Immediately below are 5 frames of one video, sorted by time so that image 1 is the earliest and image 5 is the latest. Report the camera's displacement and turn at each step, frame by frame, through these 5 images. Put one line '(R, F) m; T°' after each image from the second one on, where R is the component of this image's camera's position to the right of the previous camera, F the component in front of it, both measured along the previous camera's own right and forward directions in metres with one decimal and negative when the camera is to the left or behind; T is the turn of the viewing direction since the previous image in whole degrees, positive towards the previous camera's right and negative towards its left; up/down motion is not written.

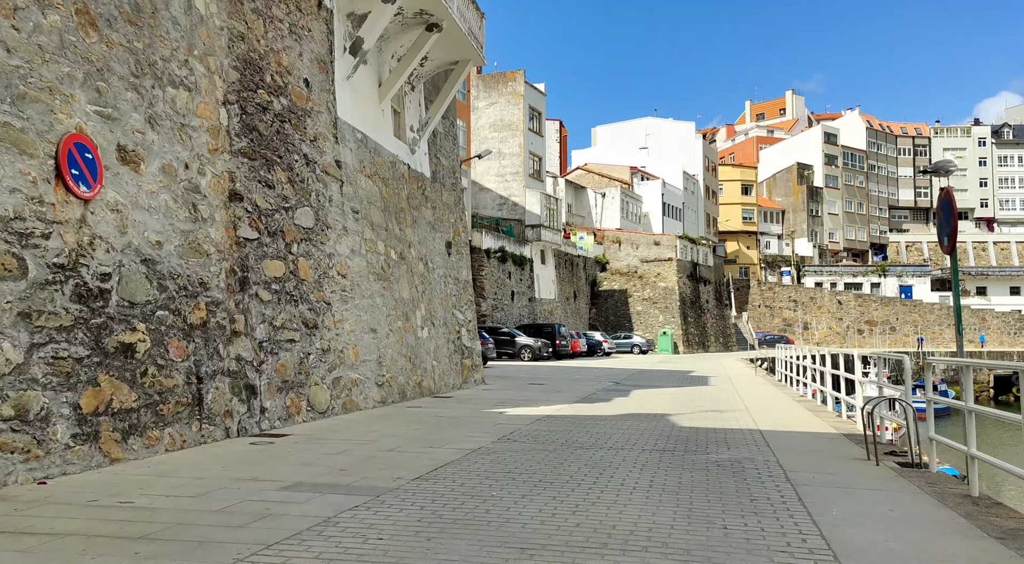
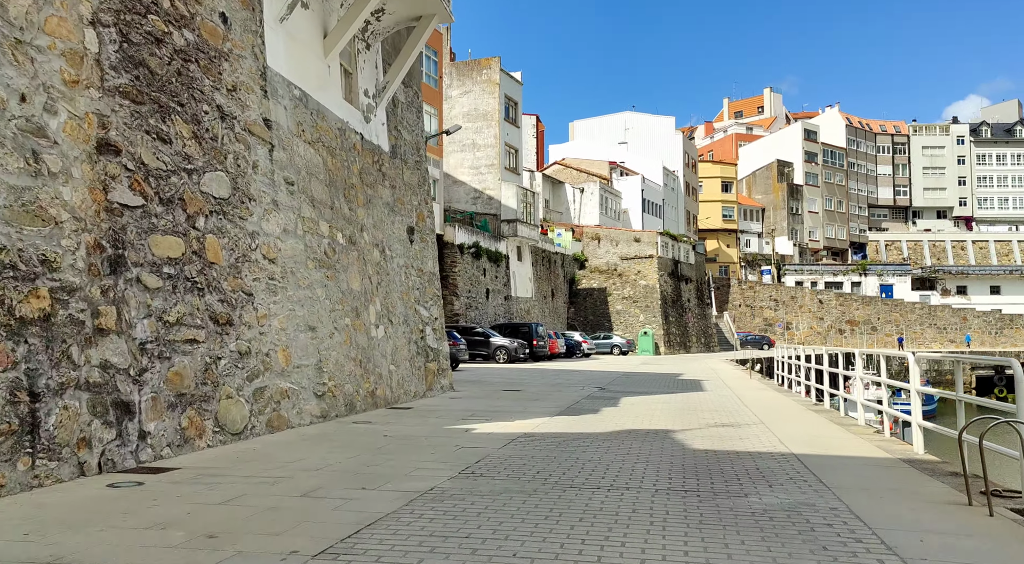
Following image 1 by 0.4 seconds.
(+0.1, +2.4) m; +1°
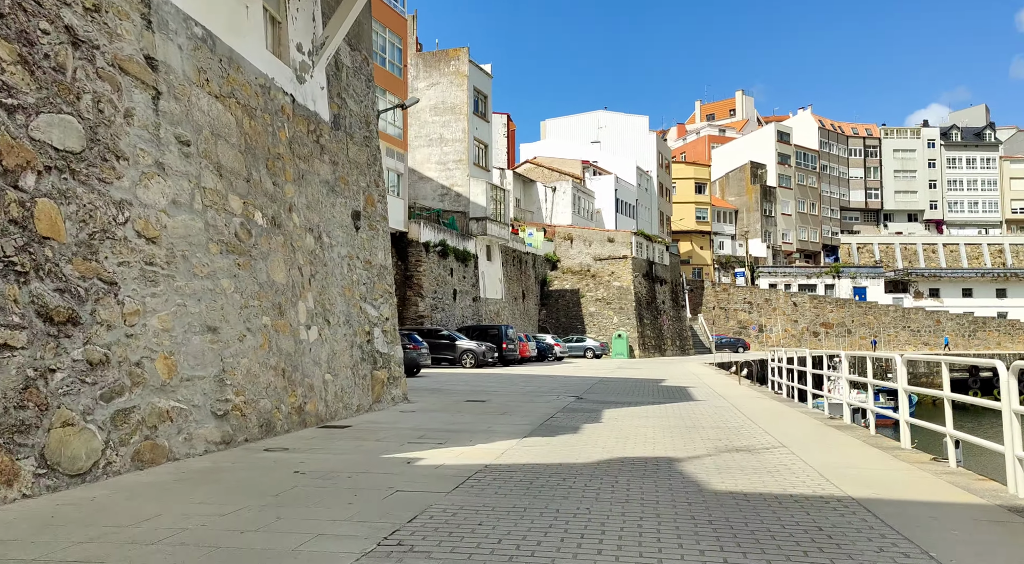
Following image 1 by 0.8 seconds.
(+0.1, +2.4) m; +2°
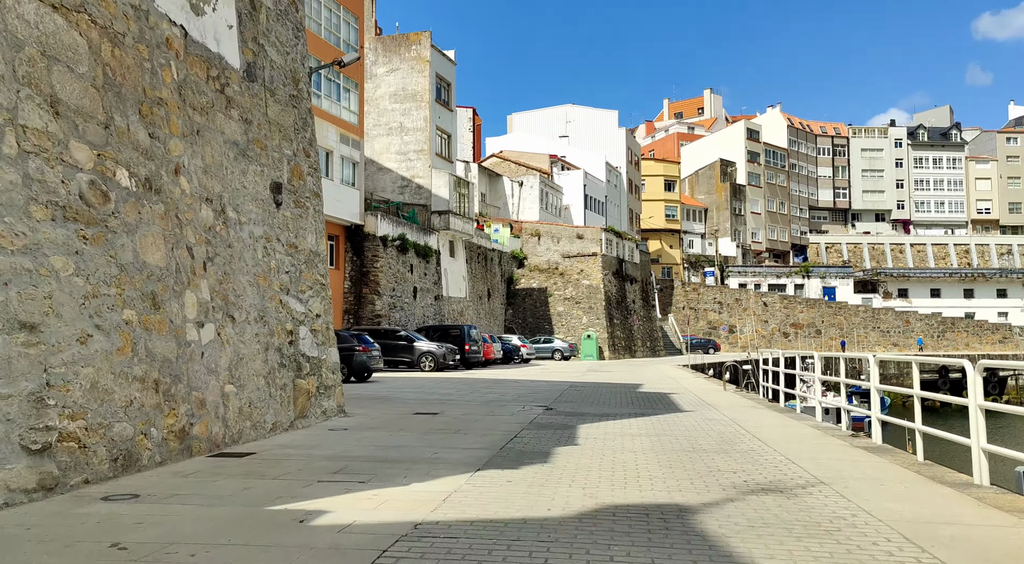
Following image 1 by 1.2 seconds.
(+0.1, +2.4) m; +2°
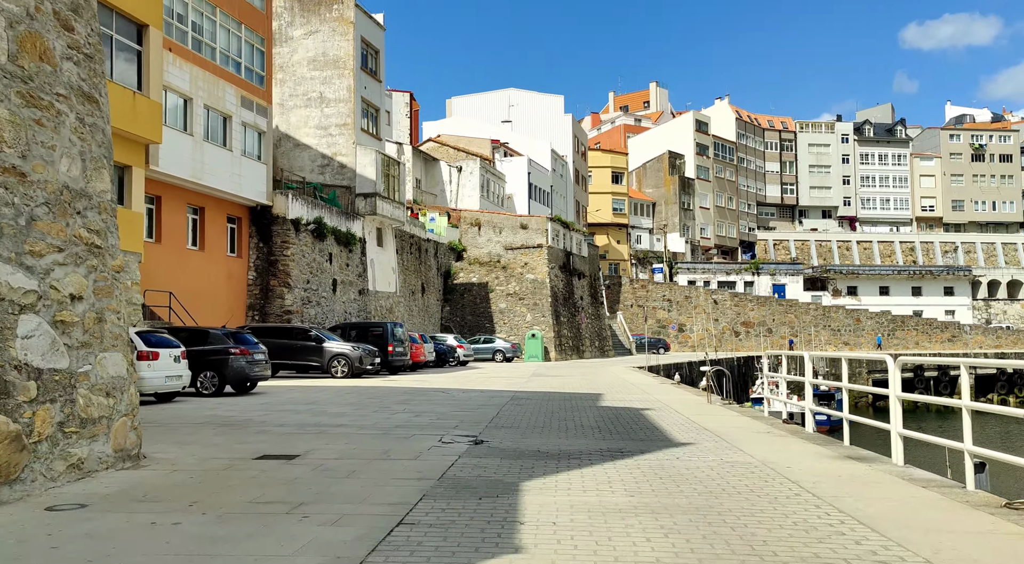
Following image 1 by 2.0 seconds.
(+0.3, +5.0) m; +3°
